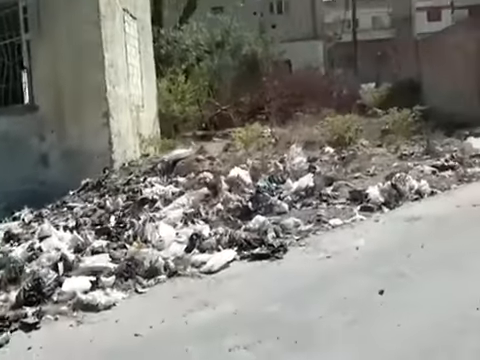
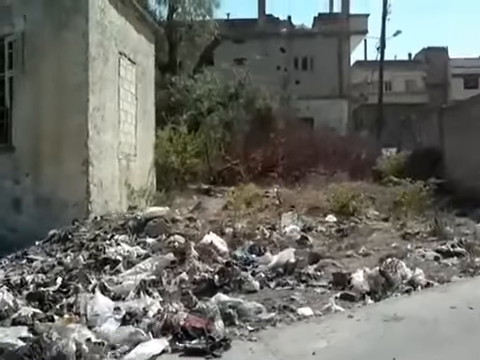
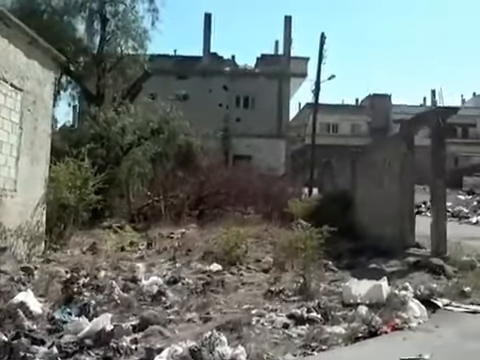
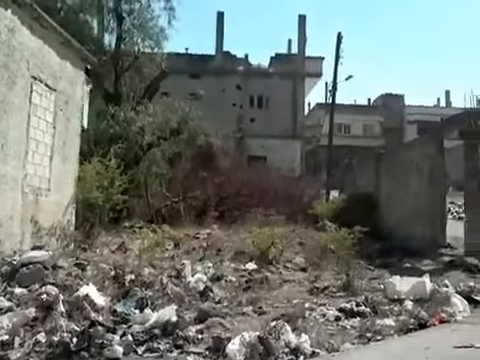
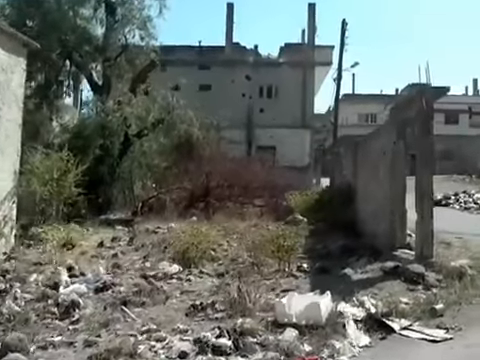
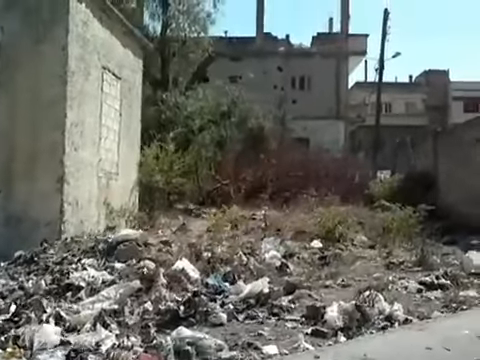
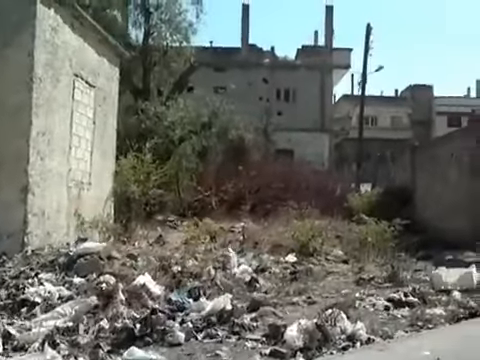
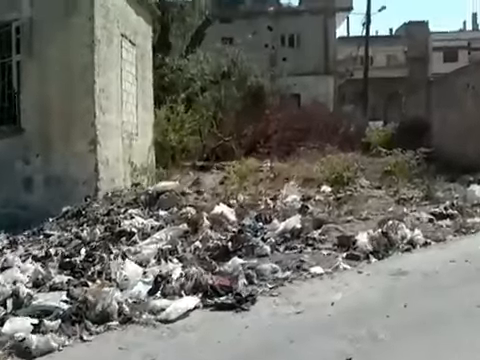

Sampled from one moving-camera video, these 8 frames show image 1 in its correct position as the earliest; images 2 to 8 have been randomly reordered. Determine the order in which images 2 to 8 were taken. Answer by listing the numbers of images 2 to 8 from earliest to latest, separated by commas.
8, 2, 6, 7, 4, 3, 5
